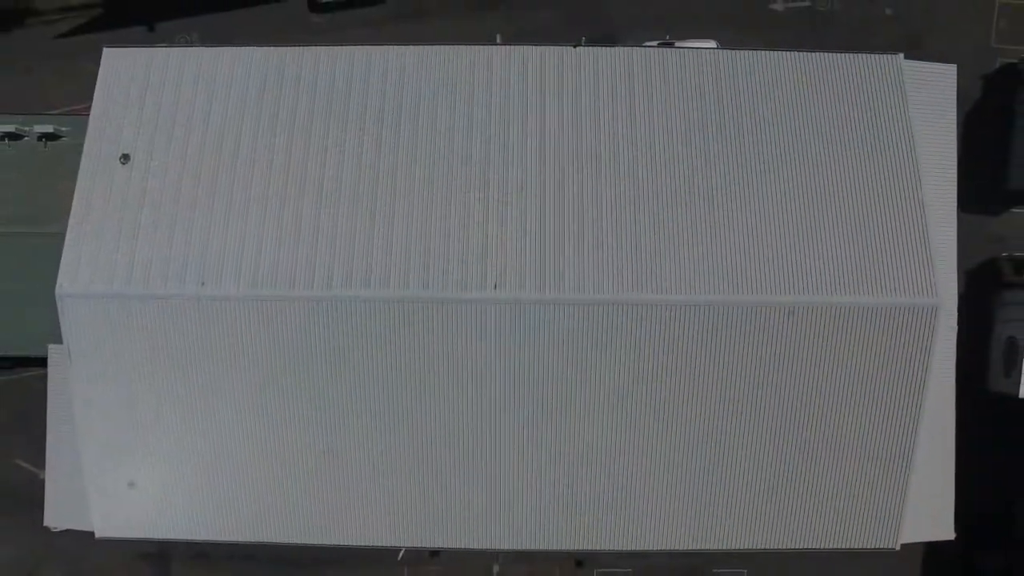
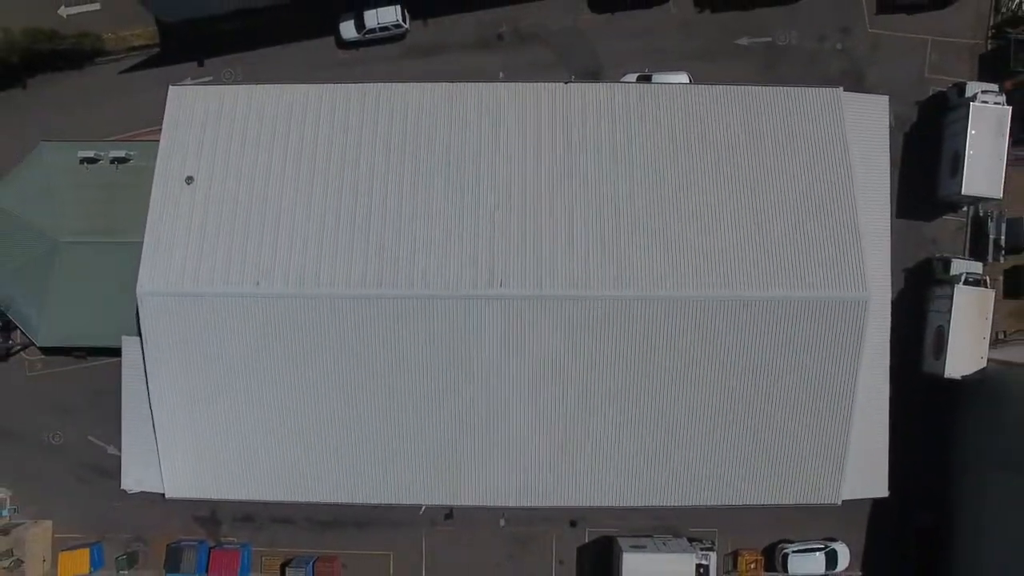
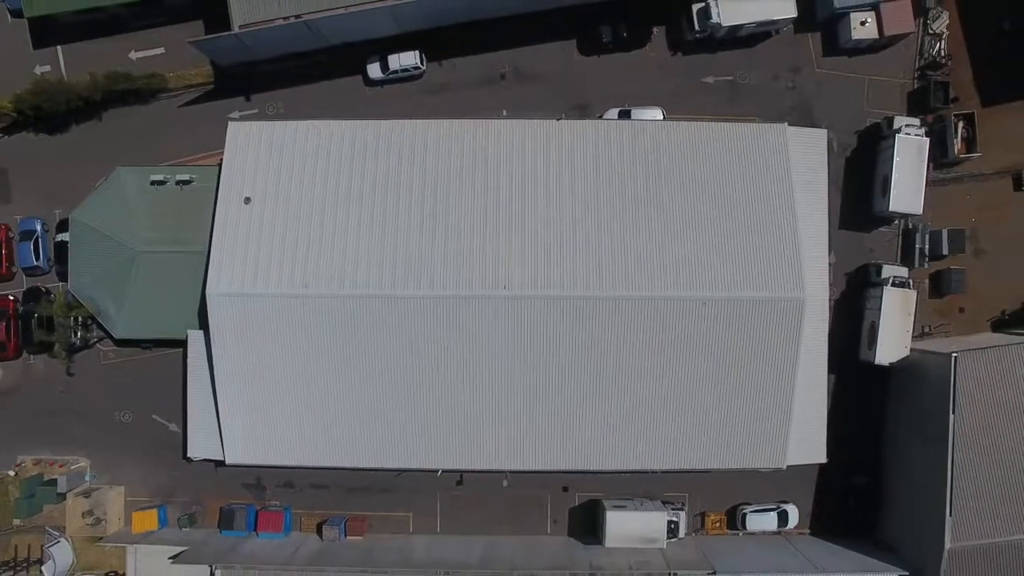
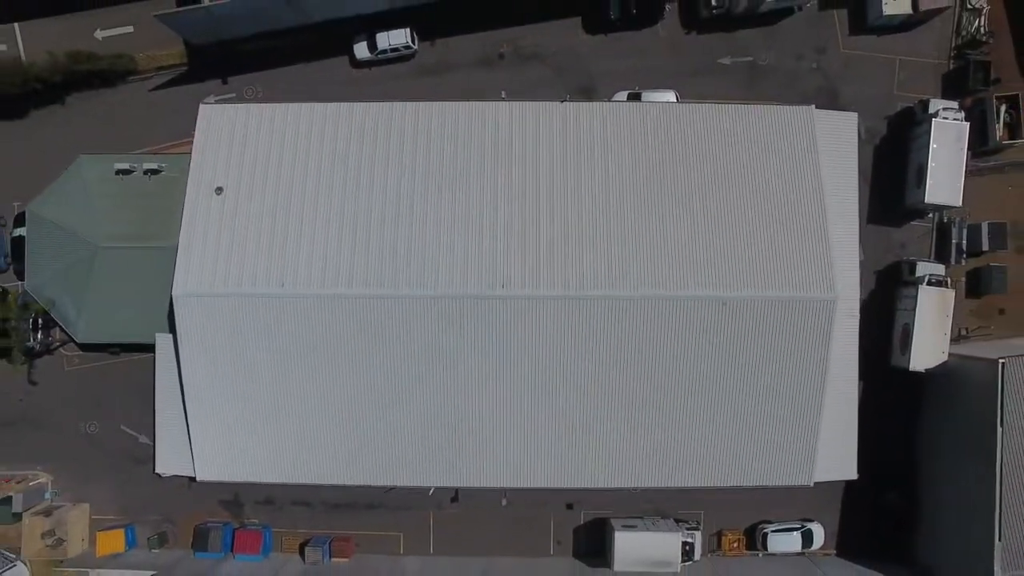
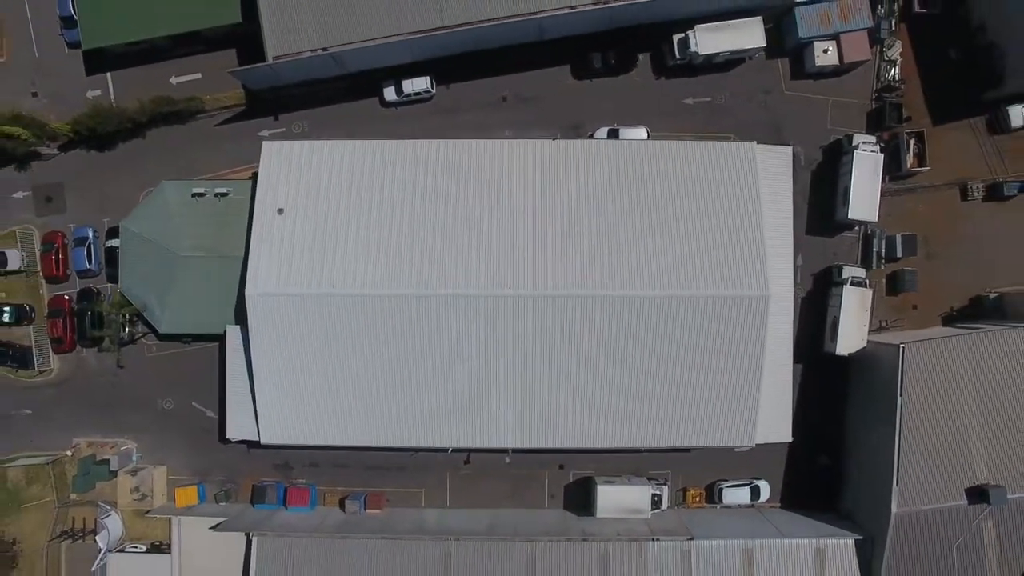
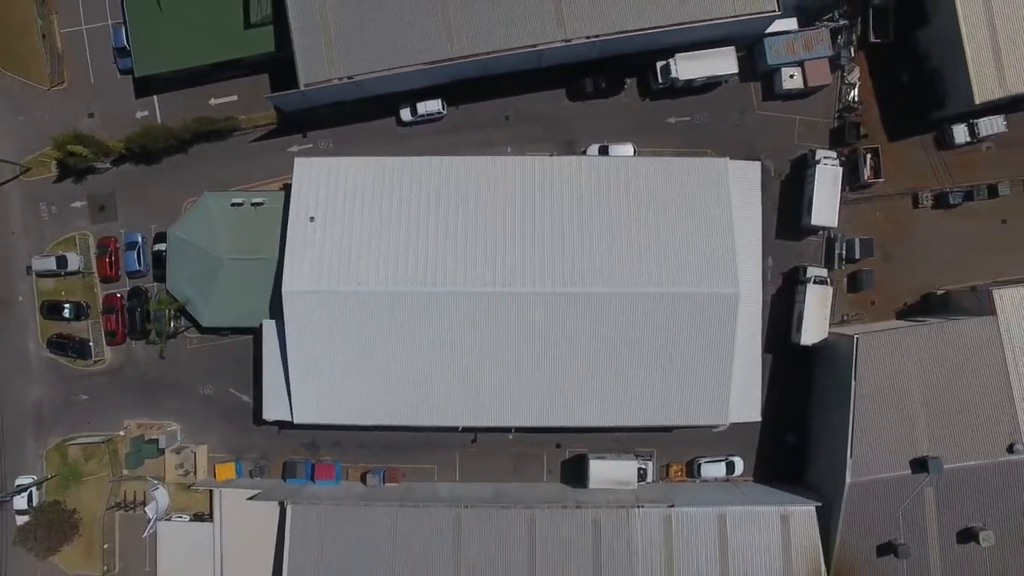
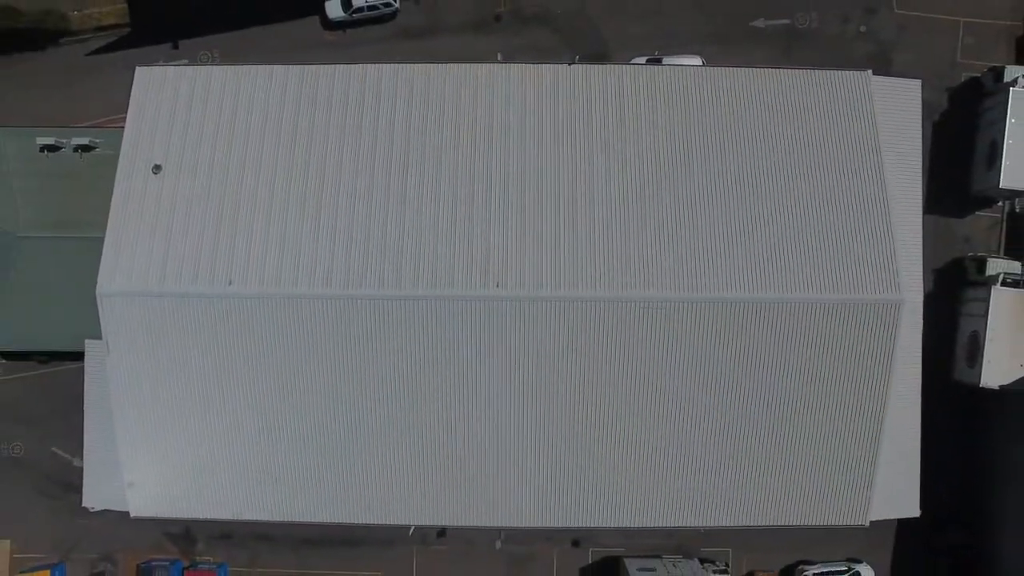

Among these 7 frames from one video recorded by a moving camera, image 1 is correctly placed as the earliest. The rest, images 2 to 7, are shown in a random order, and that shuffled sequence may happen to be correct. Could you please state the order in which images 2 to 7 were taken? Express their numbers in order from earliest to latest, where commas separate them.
7, 2, 4, 3, 5, 6
